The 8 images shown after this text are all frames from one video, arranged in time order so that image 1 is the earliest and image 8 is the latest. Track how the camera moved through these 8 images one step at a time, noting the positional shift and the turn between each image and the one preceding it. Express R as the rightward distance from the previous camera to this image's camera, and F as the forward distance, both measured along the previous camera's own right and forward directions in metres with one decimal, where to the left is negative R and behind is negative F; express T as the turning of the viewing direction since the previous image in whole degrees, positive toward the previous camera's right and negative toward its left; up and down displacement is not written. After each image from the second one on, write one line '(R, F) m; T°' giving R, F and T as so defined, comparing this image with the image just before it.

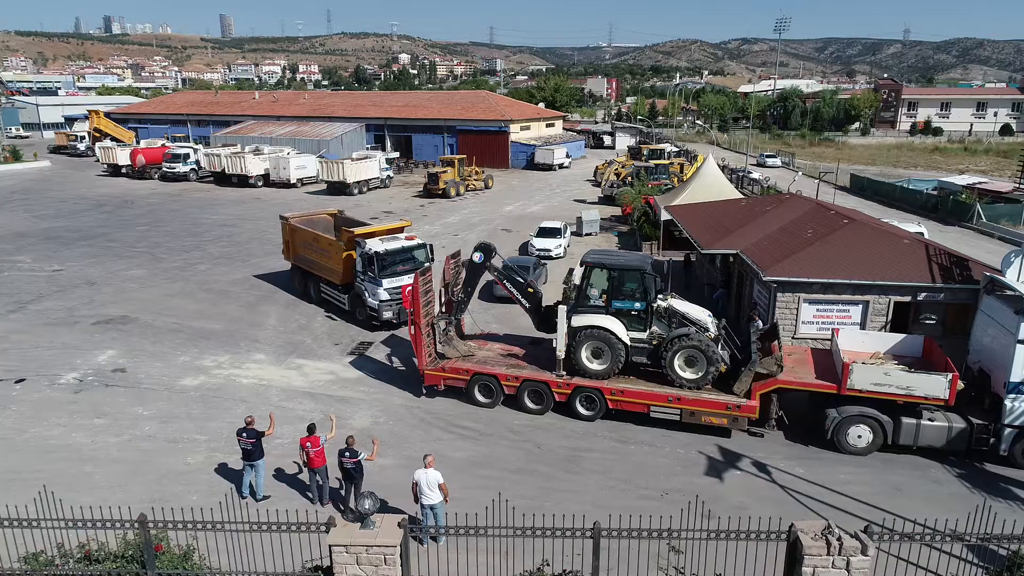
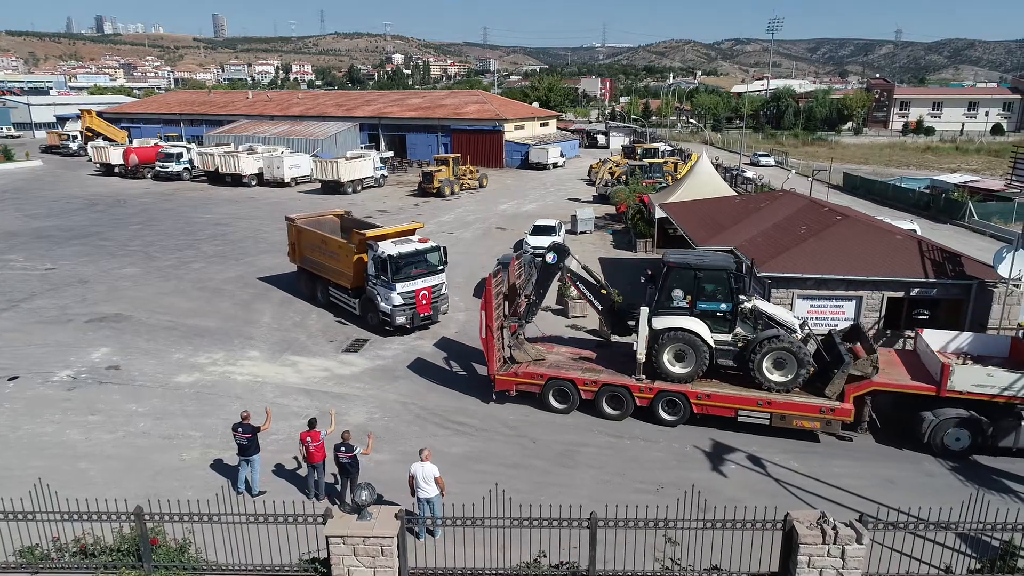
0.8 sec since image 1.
(0.0, 0.0) m; 0°
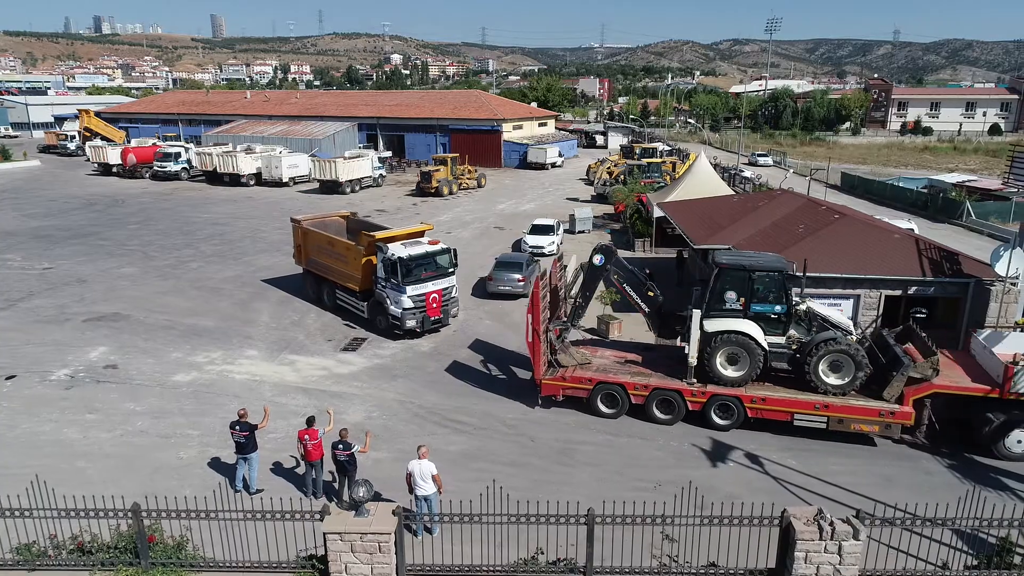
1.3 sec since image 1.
(0.0, 0.0) m; 0°
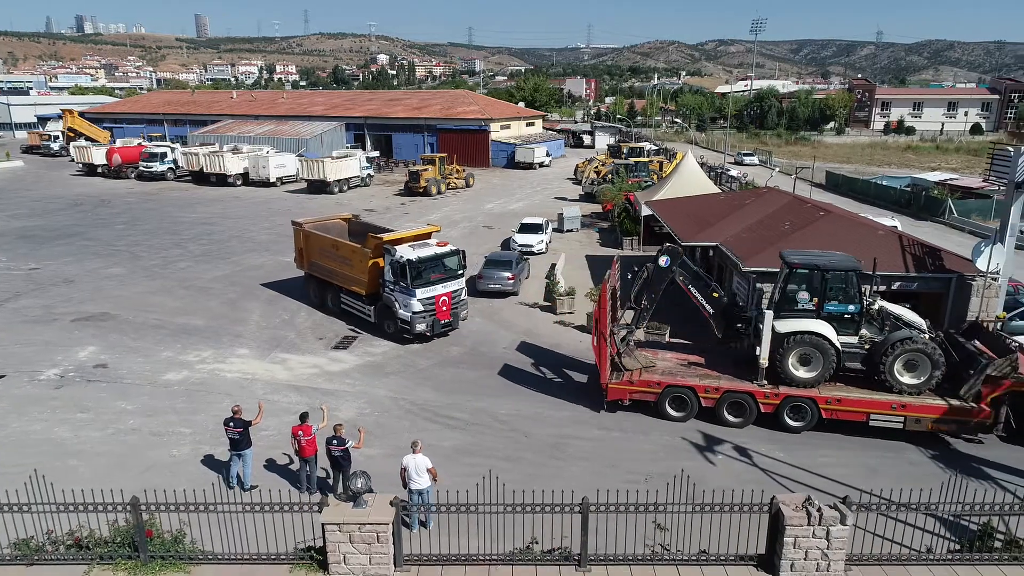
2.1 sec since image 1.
(-0.1, -0.1) m; +1°
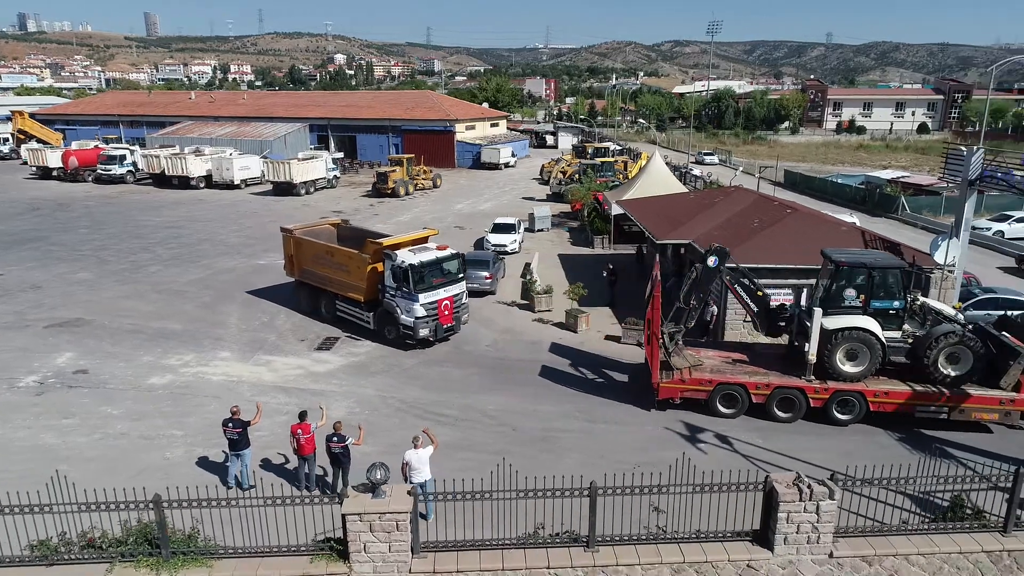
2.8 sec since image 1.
(-0.5, -0.3) m; +3°
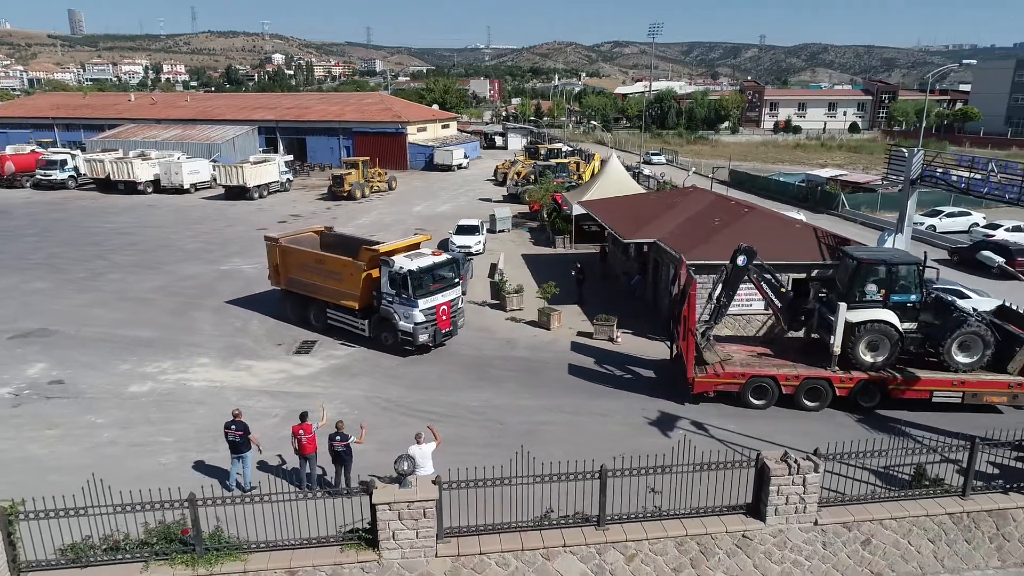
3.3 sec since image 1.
(-0.7, -0.5) m; +4°
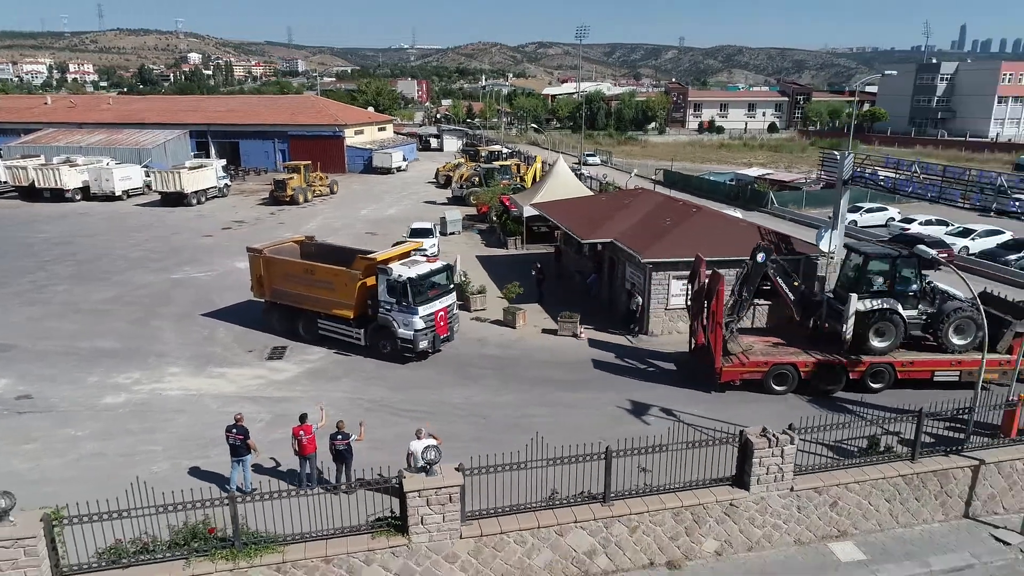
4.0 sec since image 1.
(-0.9, -0.7) m; +6°
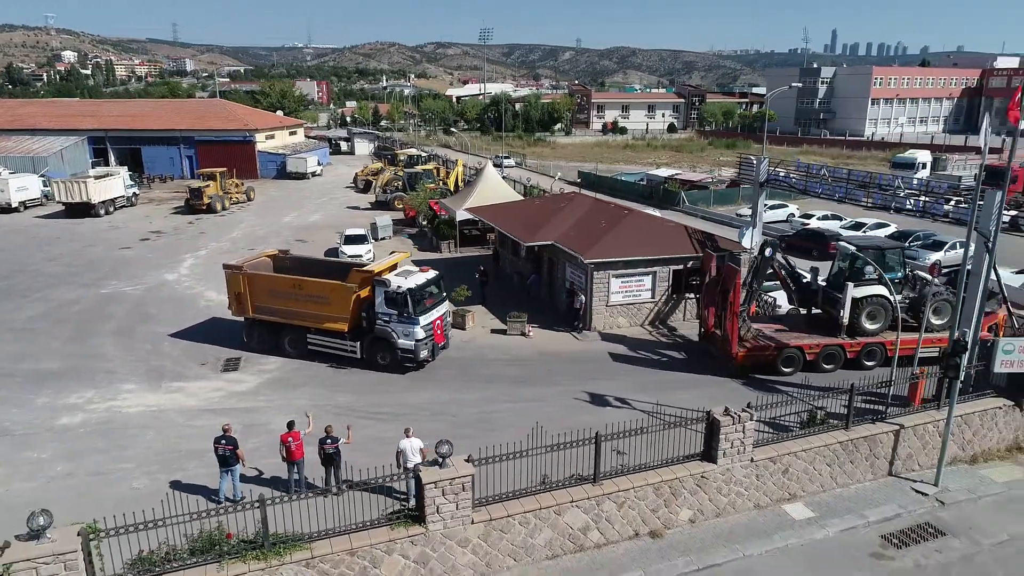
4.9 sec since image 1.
(-1.1, -0.8) m; +7°
